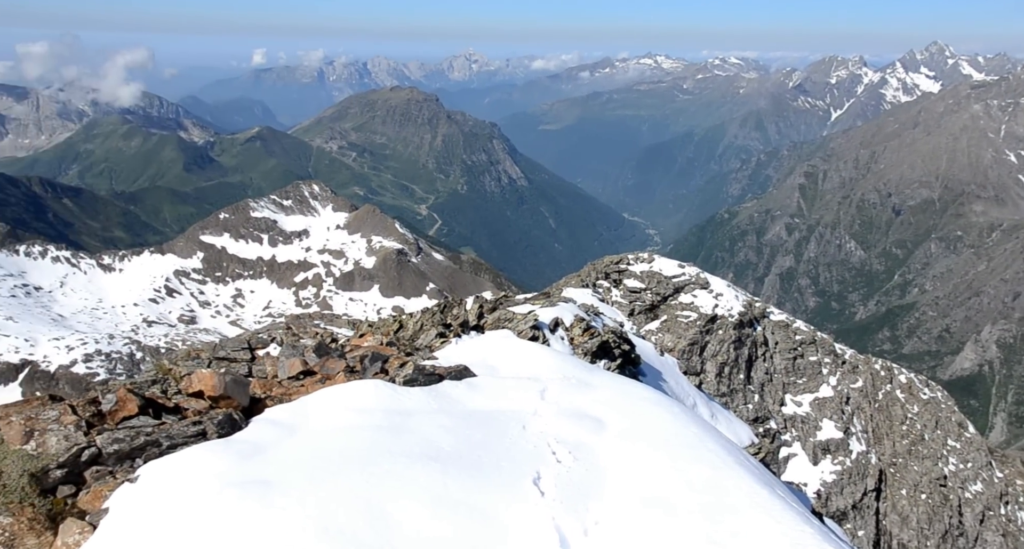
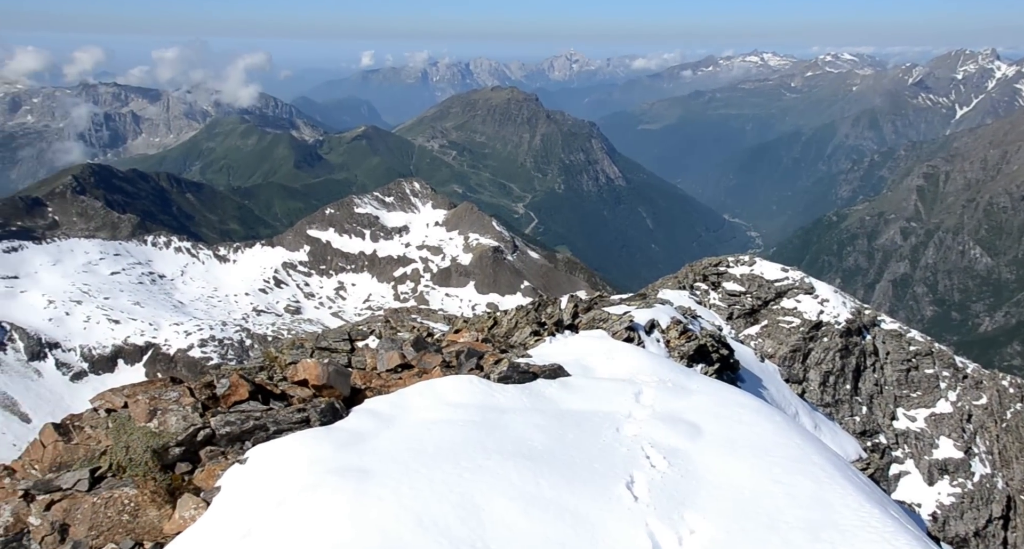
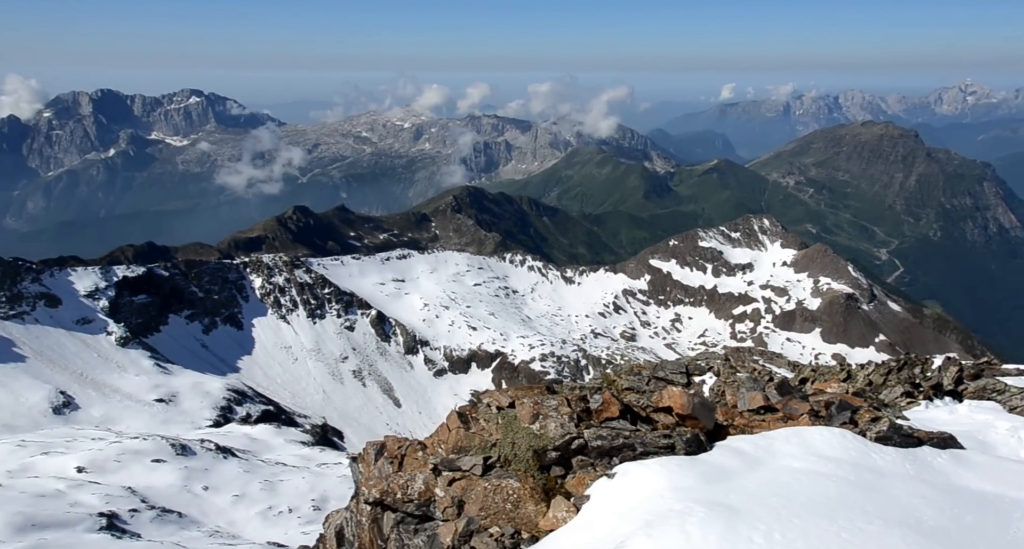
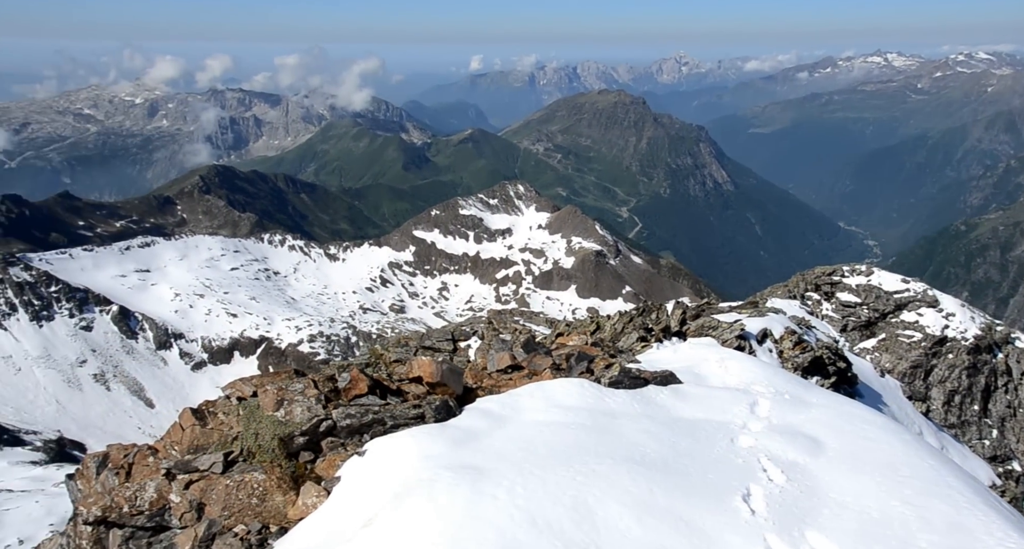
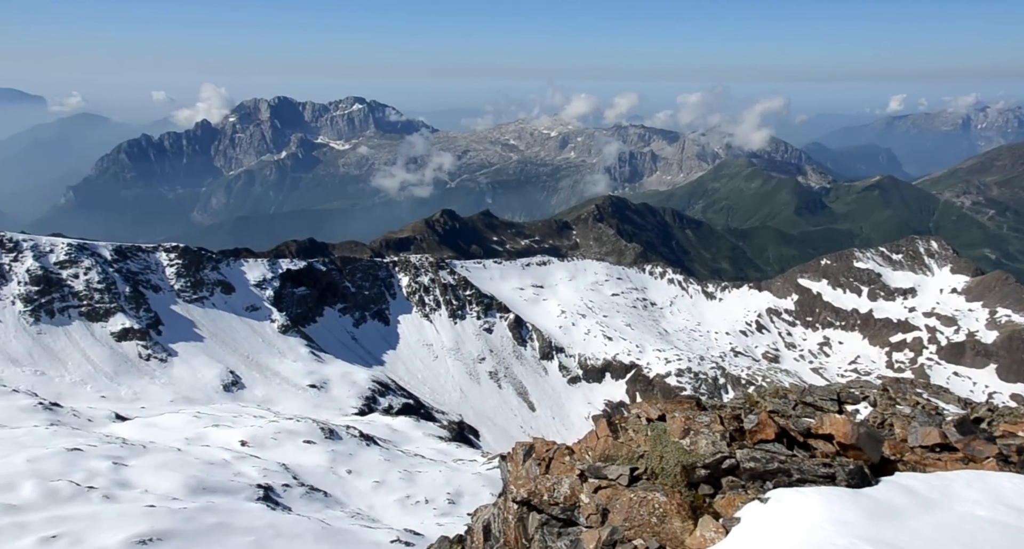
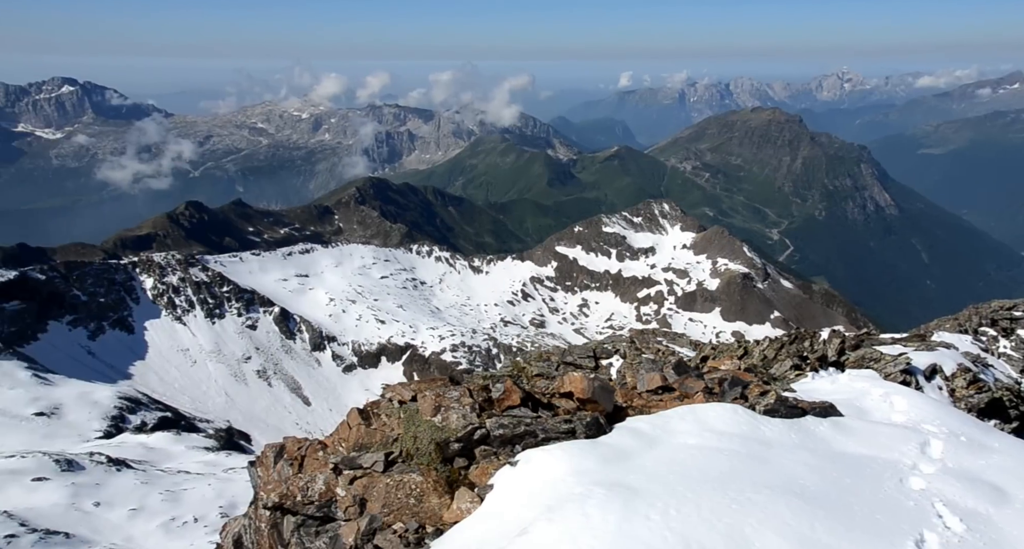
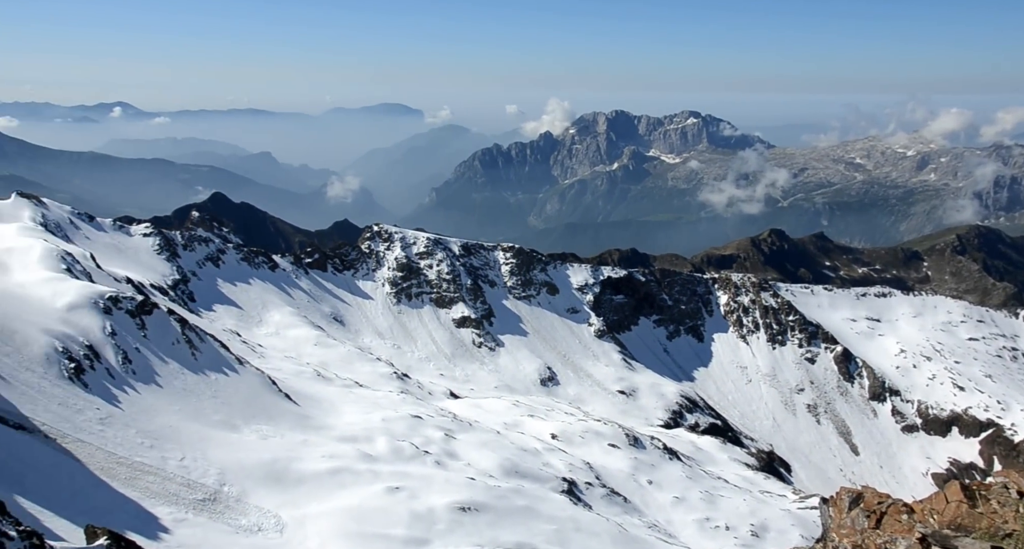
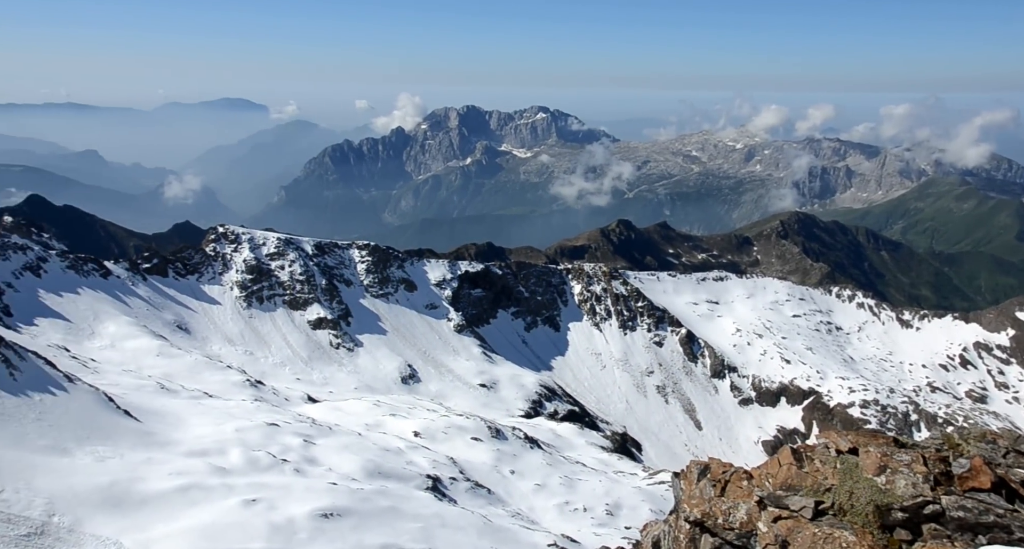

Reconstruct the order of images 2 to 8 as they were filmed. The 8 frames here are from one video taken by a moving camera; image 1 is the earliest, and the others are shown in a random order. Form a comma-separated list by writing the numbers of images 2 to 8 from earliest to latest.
2, 4, 6, 3, 5, 8, 7
